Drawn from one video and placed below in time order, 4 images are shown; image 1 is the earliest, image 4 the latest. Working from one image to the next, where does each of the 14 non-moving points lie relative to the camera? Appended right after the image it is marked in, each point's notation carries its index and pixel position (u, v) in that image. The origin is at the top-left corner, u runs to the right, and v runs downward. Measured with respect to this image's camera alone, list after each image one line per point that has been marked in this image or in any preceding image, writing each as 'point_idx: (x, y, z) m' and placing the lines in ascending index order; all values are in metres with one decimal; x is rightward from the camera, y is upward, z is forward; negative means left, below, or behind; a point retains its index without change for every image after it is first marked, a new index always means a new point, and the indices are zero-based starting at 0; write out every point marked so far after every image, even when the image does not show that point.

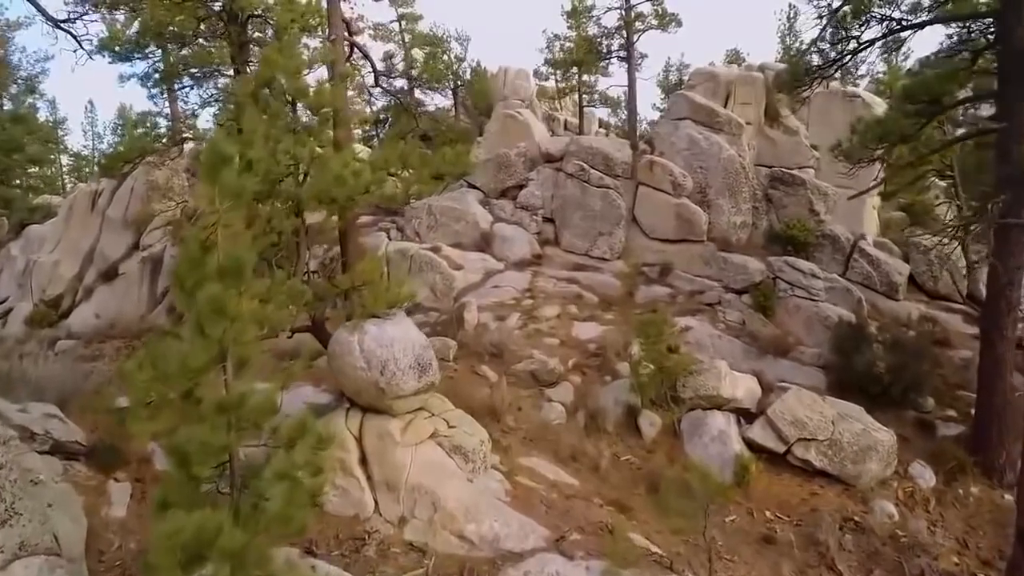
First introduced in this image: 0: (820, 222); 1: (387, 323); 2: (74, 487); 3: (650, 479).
0: (+6.4, +1.3, +14.2) m
1: (-1.3, -0.4, +6.9) m
2: (-4.3, -2.0, +6.9) m
3: (+1.7, -2.3, +8.4) m
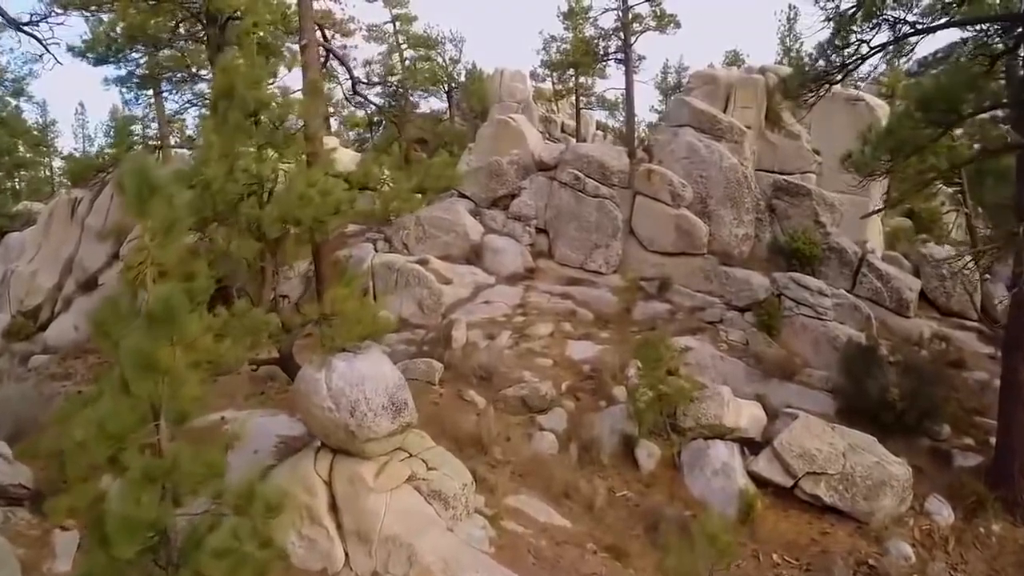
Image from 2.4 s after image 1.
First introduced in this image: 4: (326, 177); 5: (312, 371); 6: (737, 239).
0: (+6.2, +1.0, +13.6) m
1: (-1.4, -0.6, +6.3) m
2: (-4.5, -2.3, +6.2) m
3: (+1.5, -2.6, +7.8) m
4: (-1.7, +1.0, +6.4) m
5: (-1.8, -0.7, +6.2) m
6: (+4.4, +1.0, +13.7) m
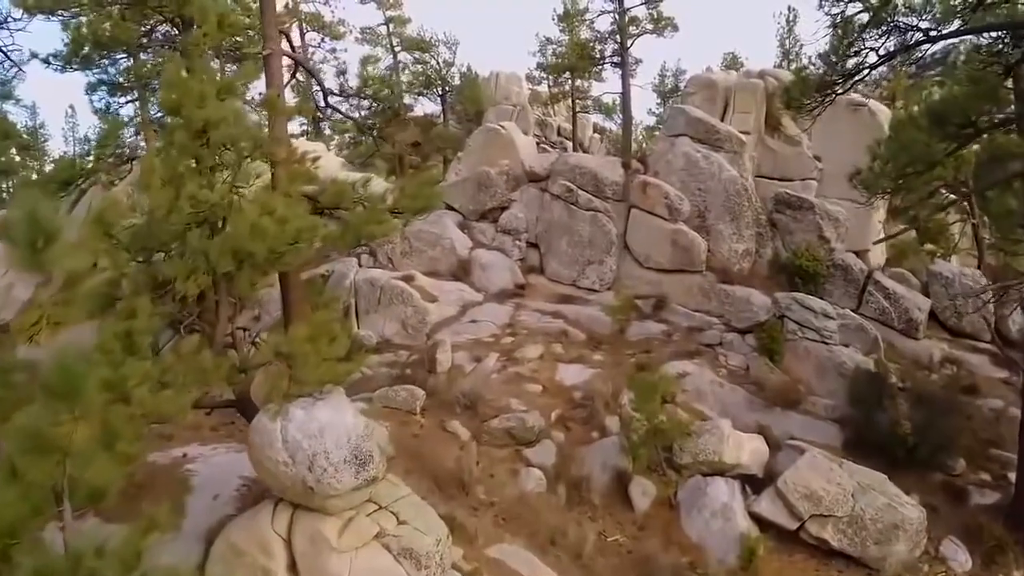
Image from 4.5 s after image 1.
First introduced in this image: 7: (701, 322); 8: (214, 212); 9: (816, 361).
0: (+6.0, +0.7, +13.0) m
1: (-1.6, -1.0, +5.7) m
2: (-4.7, -2.6, +5.6) m
3: (+1.4, -2.9, +7.2) m
4: (-1.9, +0.7, +5.8) m
5: (-2.0, -1.1, +5.6) m
6: (+4.2, +0.6, +13.1) m
7: (+3.3, -0.6, +12.2) m
8: (-2.5, +0.6, +5.7) m
9: (+4.6, -1.1, +10.5) m
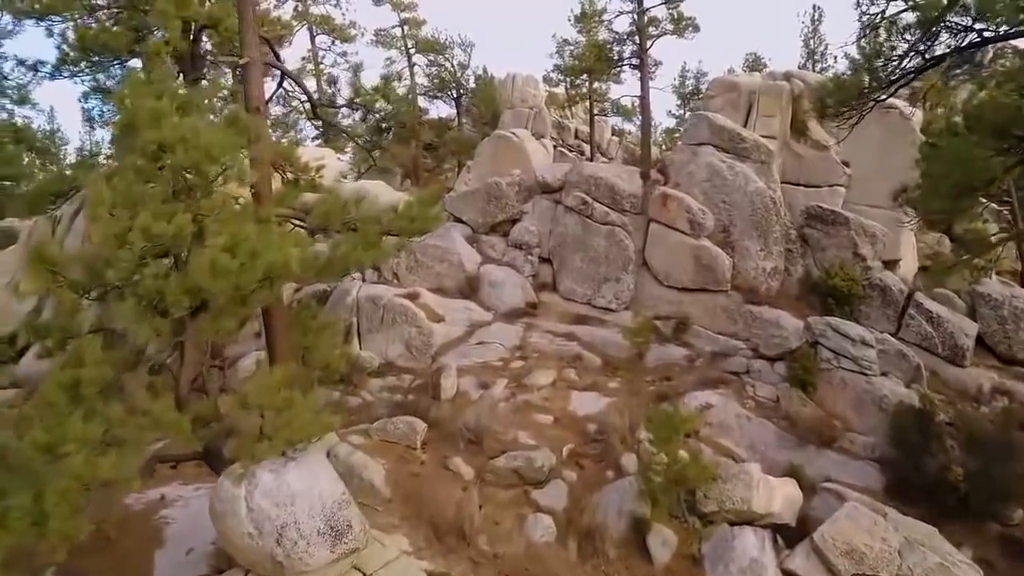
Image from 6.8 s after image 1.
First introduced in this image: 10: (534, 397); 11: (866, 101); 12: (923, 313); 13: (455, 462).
0: (+6.2, +0.4, +12.1) m
1: (-1.6, -1.3, +5.0) m
2: (-4.7, -2.9, +5.0) m
3: (+1.4, -3.2, +6.4) m
4: (-1.9, +0.4, +5.1) m
5: (-2.0, -1.4, +4.9) m
6: (+4.4, +0.3, +12.2) m
7: (+3.5, -0.9, +11.3) m
8: (-2.4, +0.3, +5.0) m
9: (+4.8, -1.4, +9.7) m
10: (+0.3, -1.6, +9.9) m
11: (+4.2, +2.2, +8.2) m
12: (+6.7, -0.4, +11.4) m
13: (-0.7, -2.1, +8.4) m
